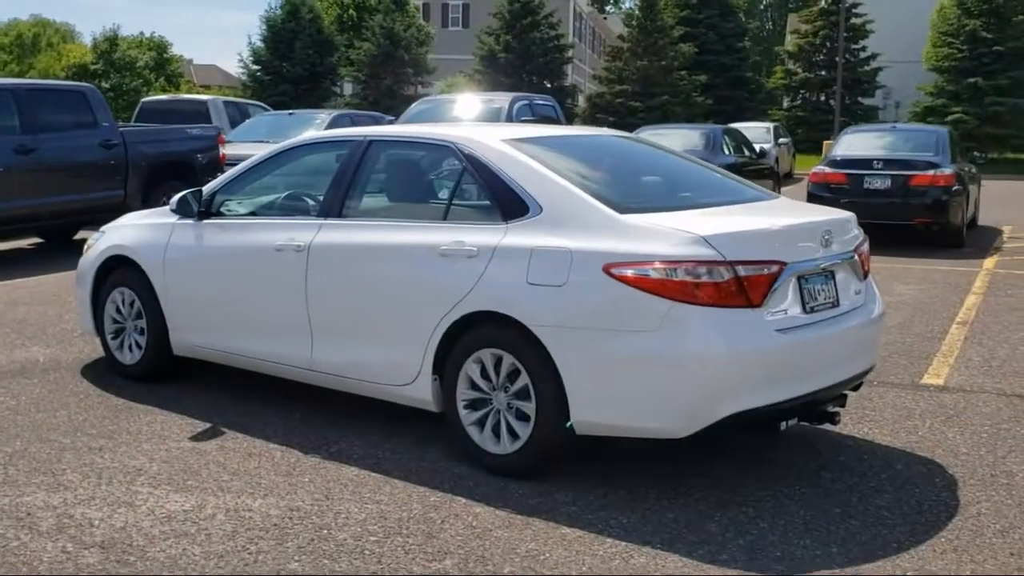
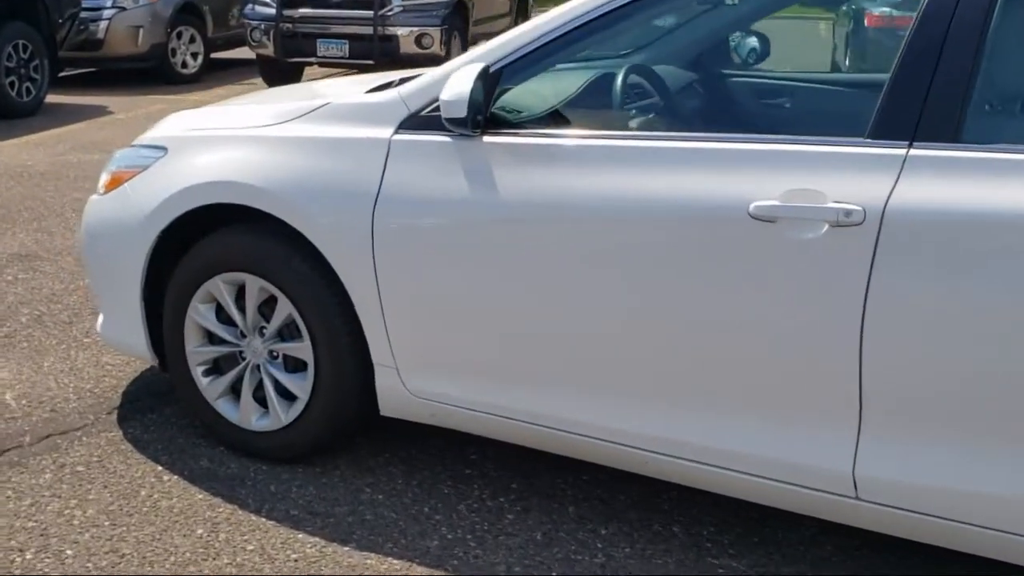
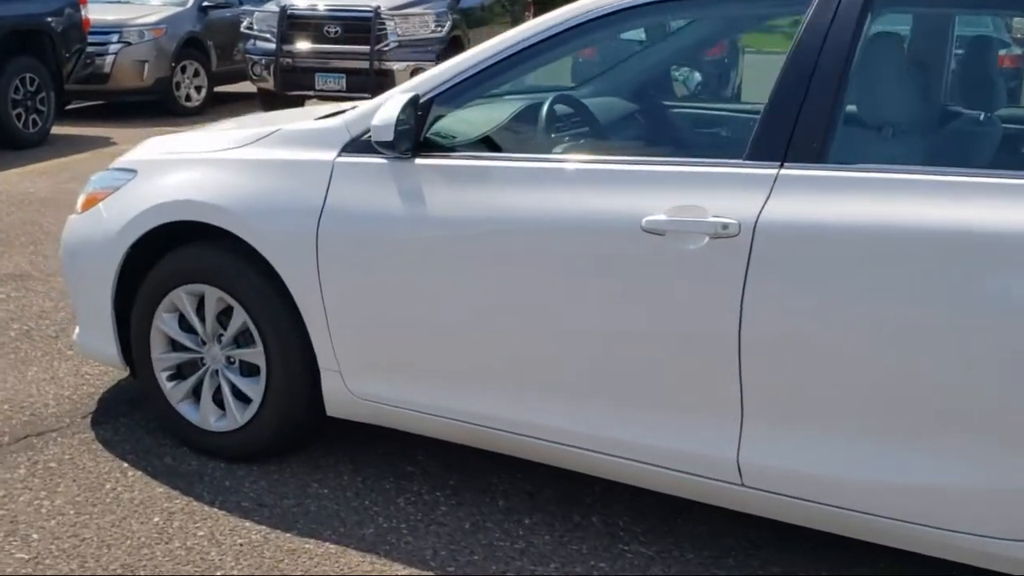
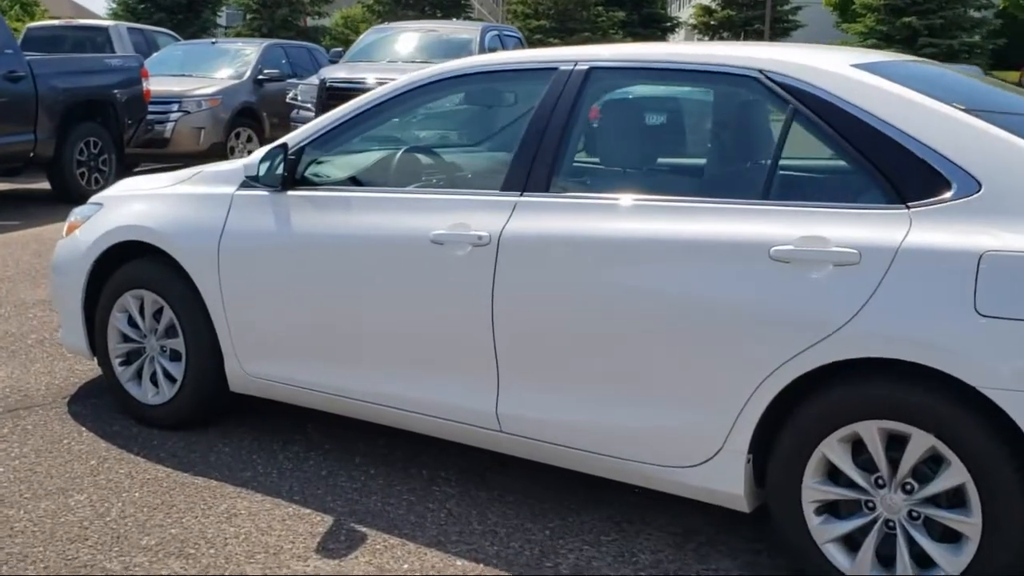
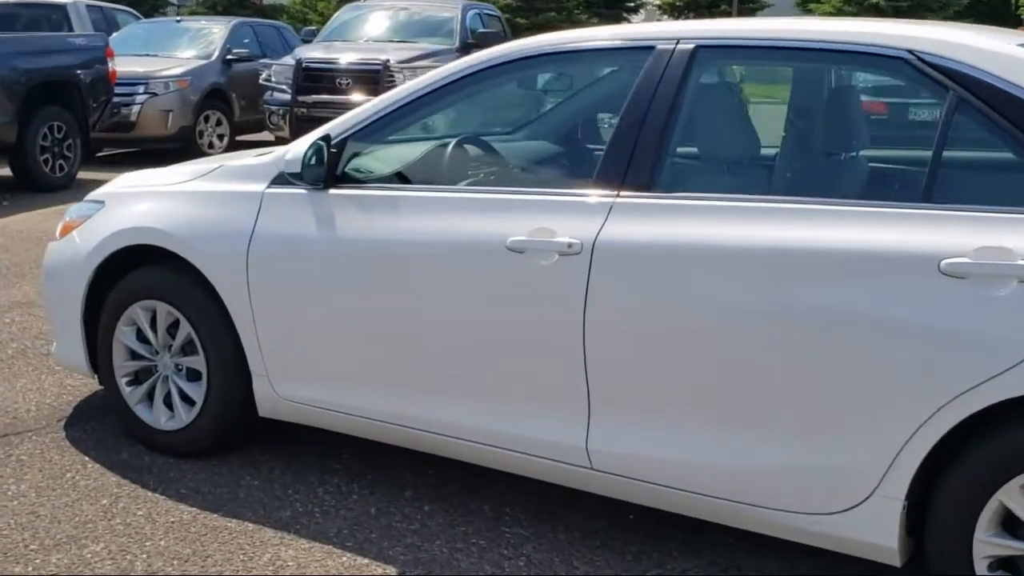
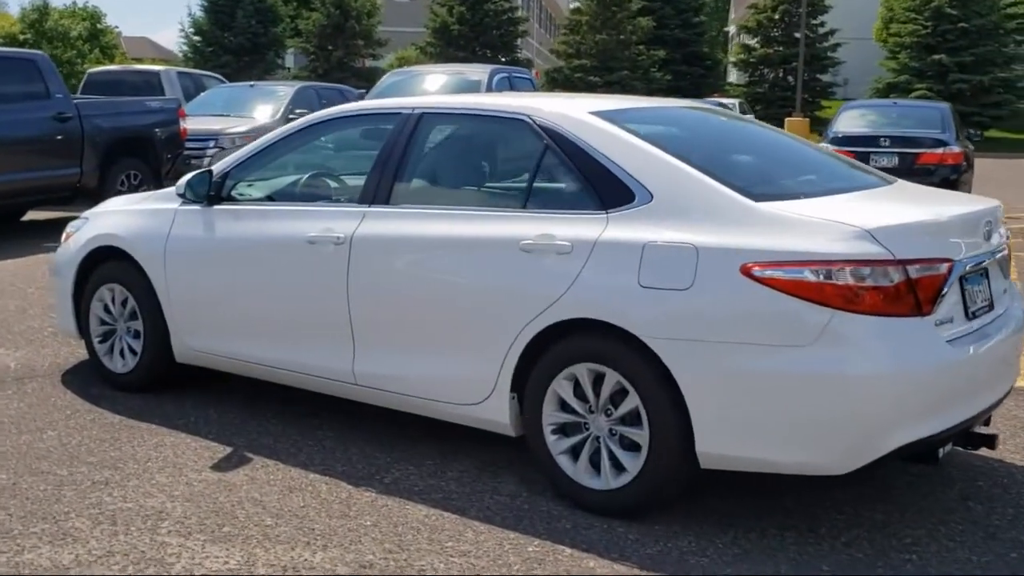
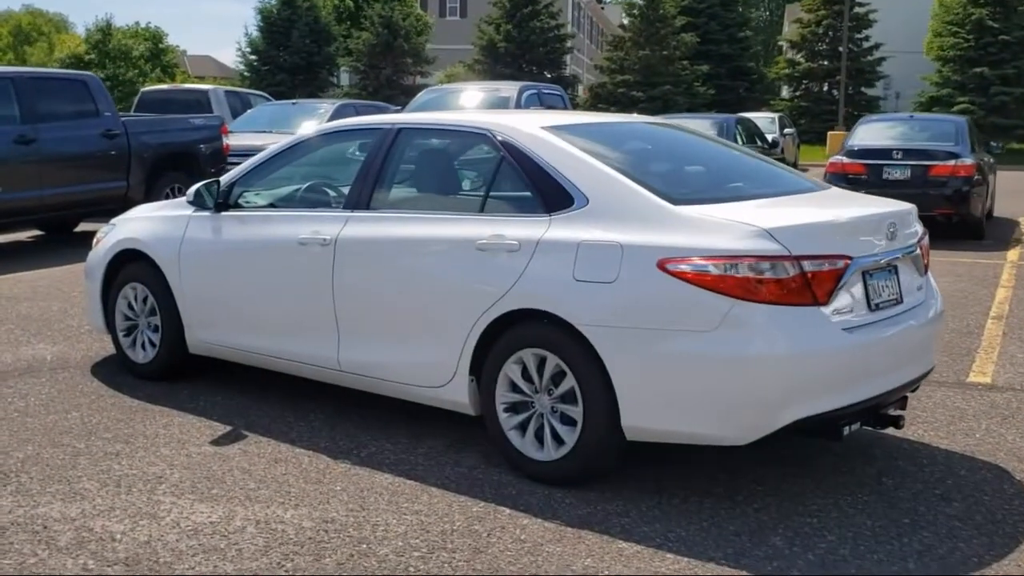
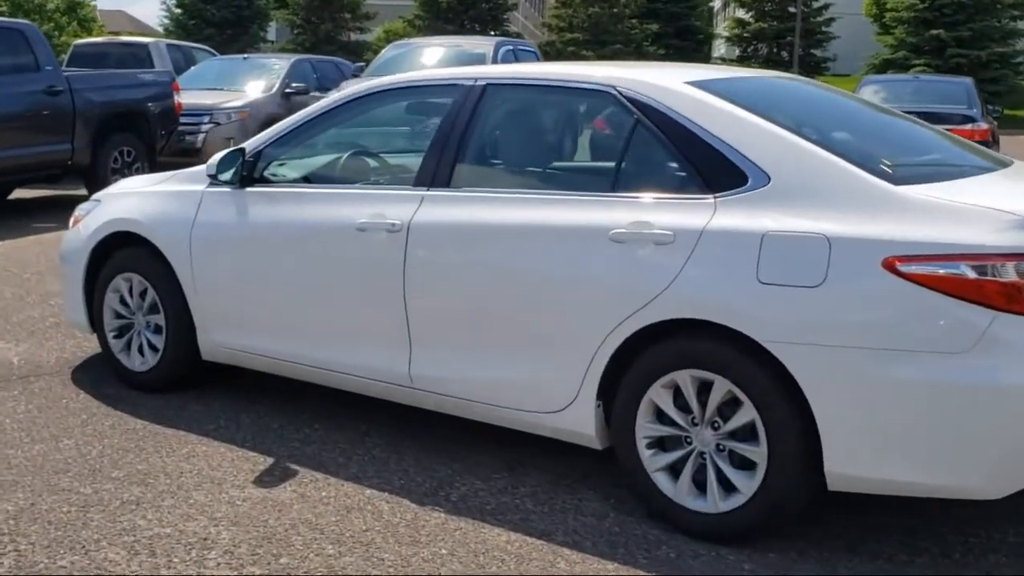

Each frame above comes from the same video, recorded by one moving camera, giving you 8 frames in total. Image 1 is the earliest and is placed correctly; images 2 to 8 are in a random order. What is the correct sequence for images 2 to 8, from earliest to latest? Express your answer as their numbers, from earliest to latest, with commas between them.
7, 6, 8, 4, 5, 3, 2
